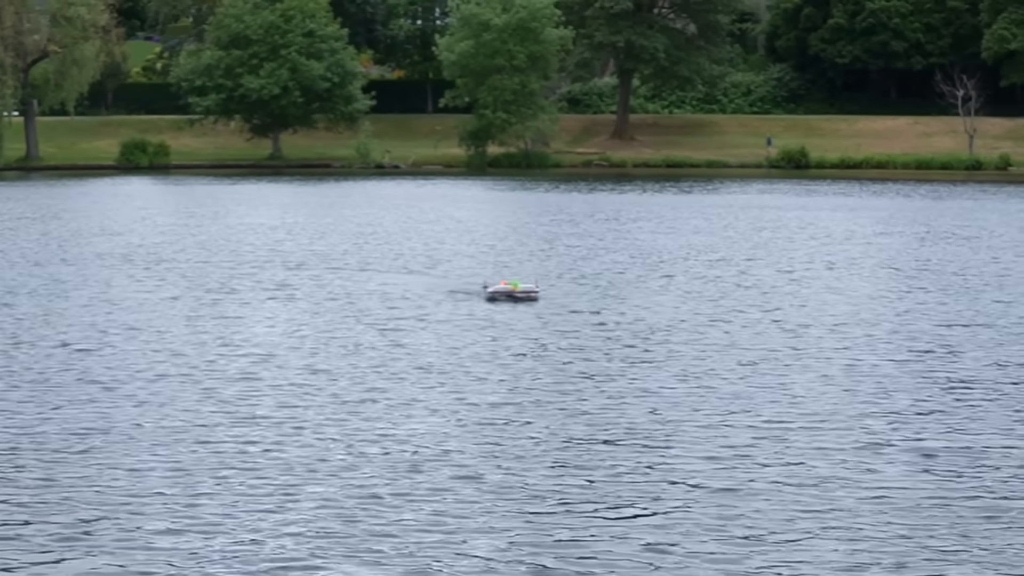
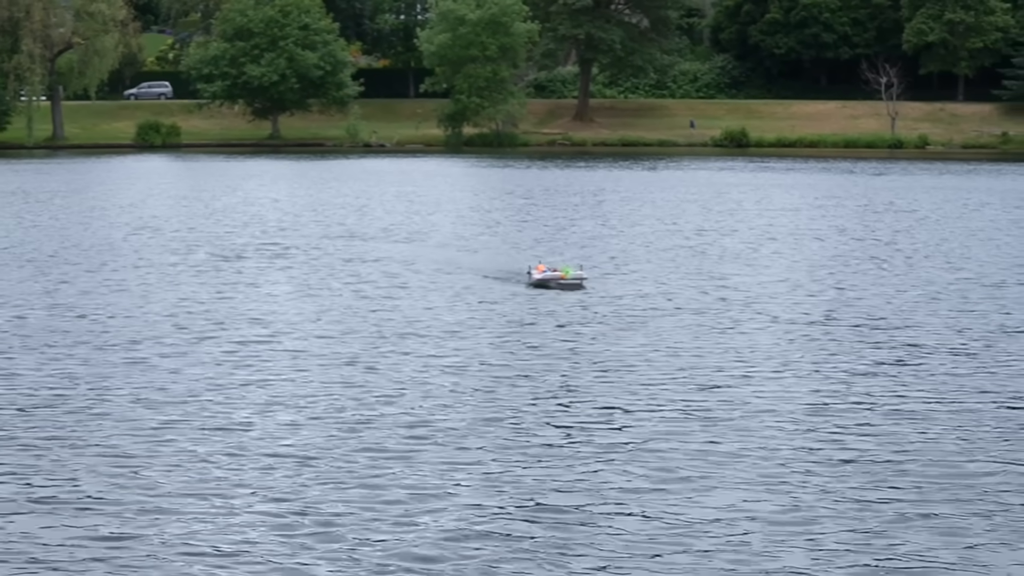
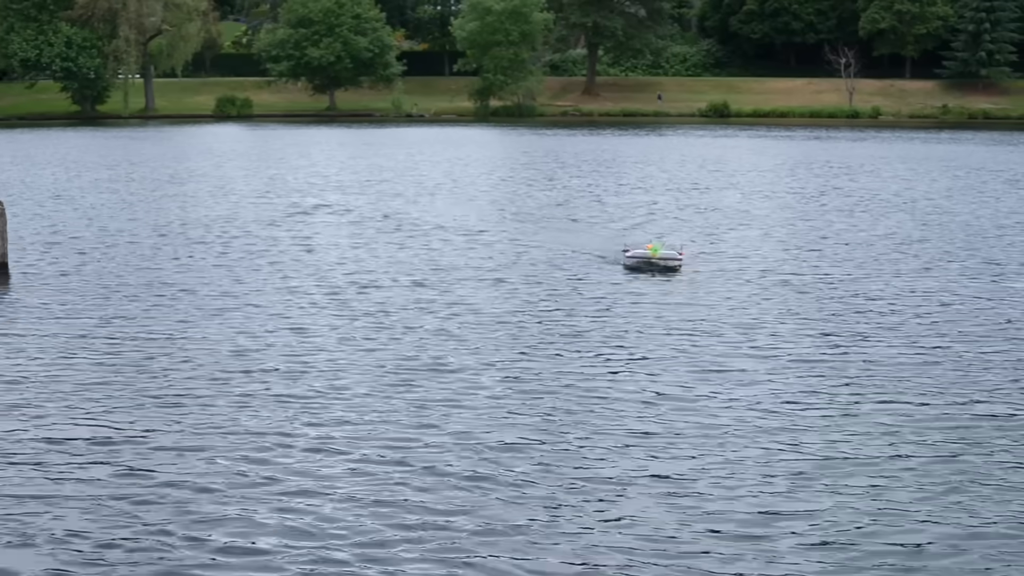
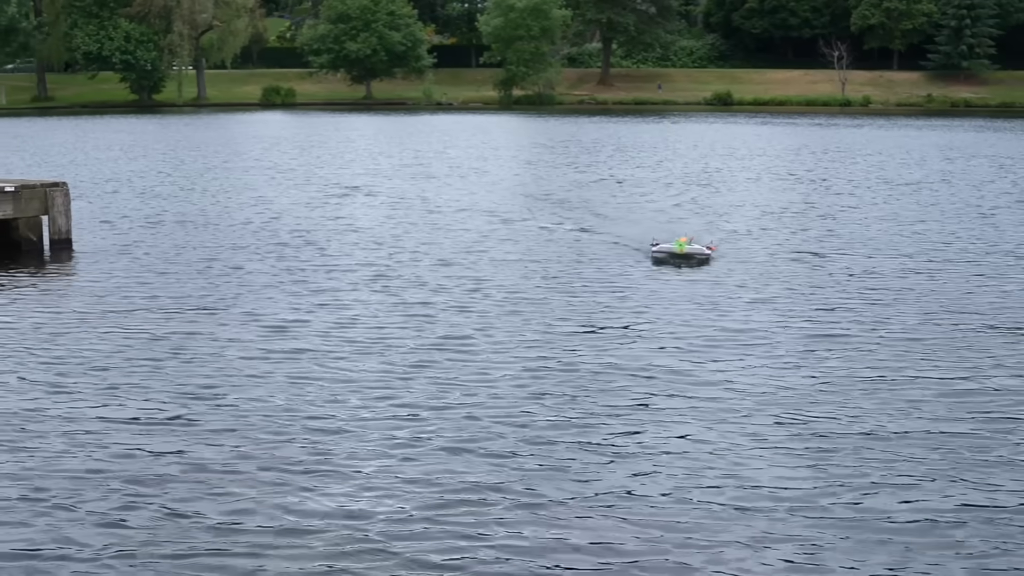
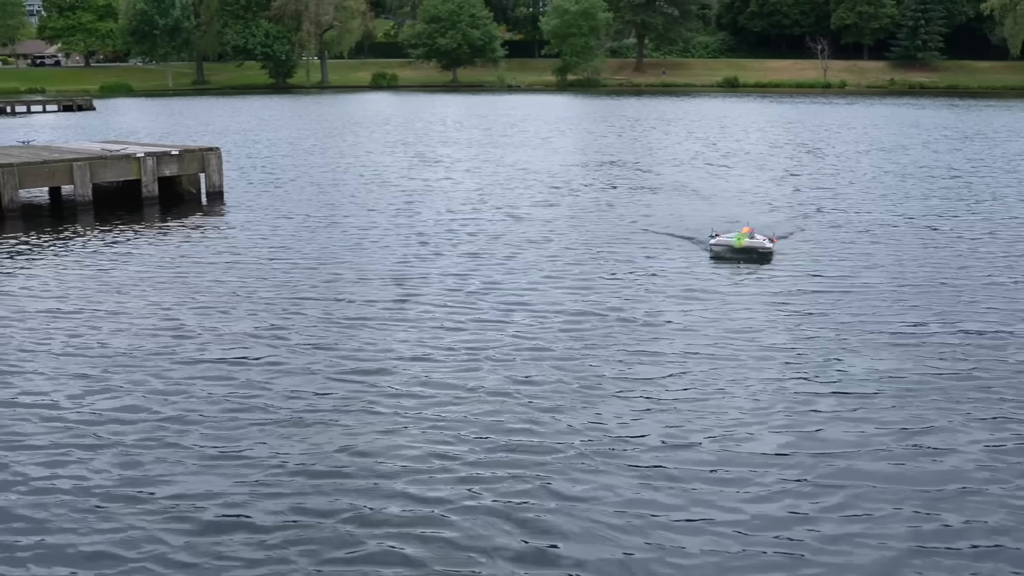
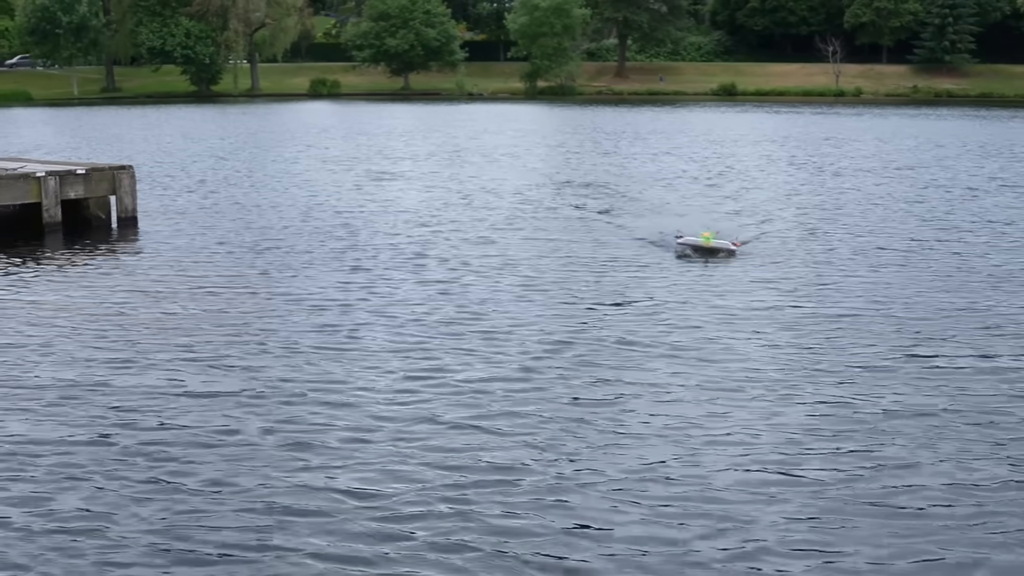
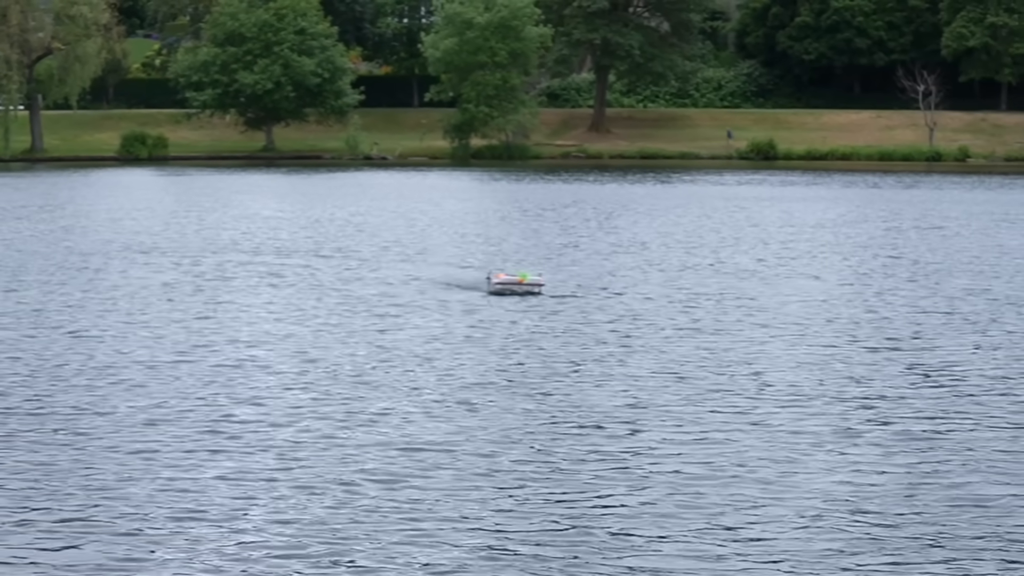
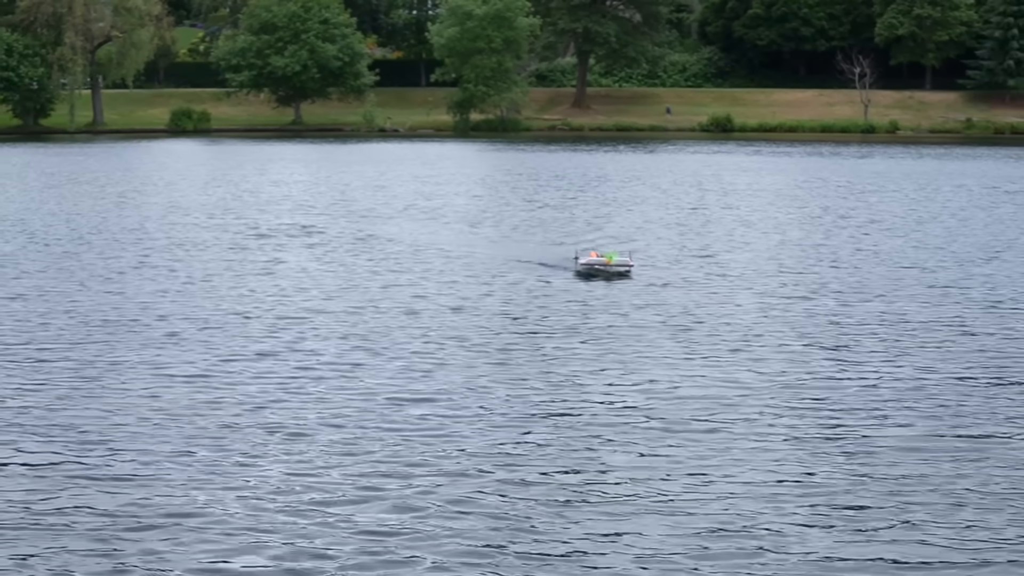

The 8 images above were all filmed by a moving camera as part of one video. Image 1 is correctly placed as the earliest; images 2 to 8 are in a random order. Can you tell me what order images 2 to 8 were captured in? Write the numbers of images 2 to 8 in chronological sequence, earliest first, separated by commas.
7, 2, 8, 3, 4, 6, 5
